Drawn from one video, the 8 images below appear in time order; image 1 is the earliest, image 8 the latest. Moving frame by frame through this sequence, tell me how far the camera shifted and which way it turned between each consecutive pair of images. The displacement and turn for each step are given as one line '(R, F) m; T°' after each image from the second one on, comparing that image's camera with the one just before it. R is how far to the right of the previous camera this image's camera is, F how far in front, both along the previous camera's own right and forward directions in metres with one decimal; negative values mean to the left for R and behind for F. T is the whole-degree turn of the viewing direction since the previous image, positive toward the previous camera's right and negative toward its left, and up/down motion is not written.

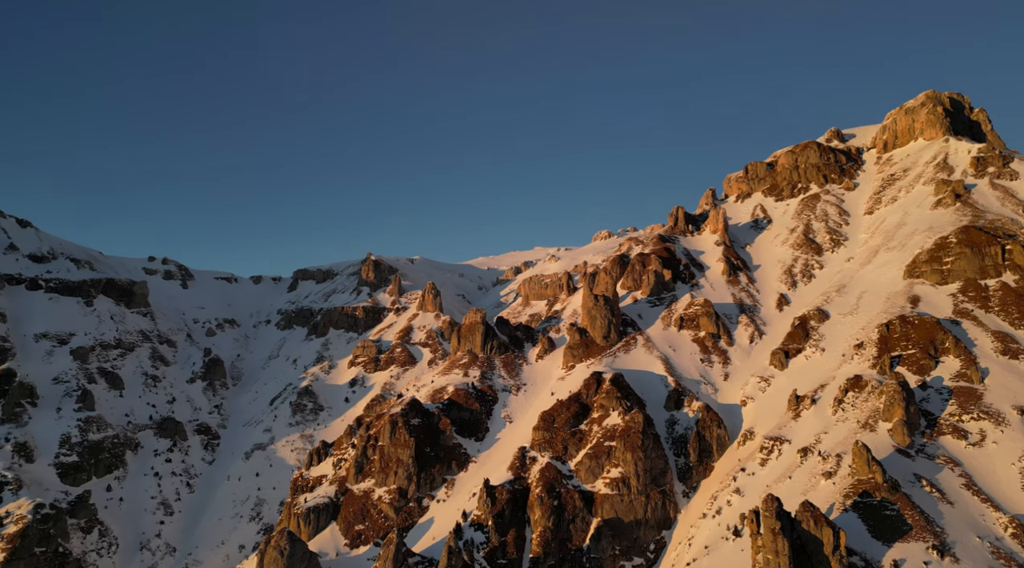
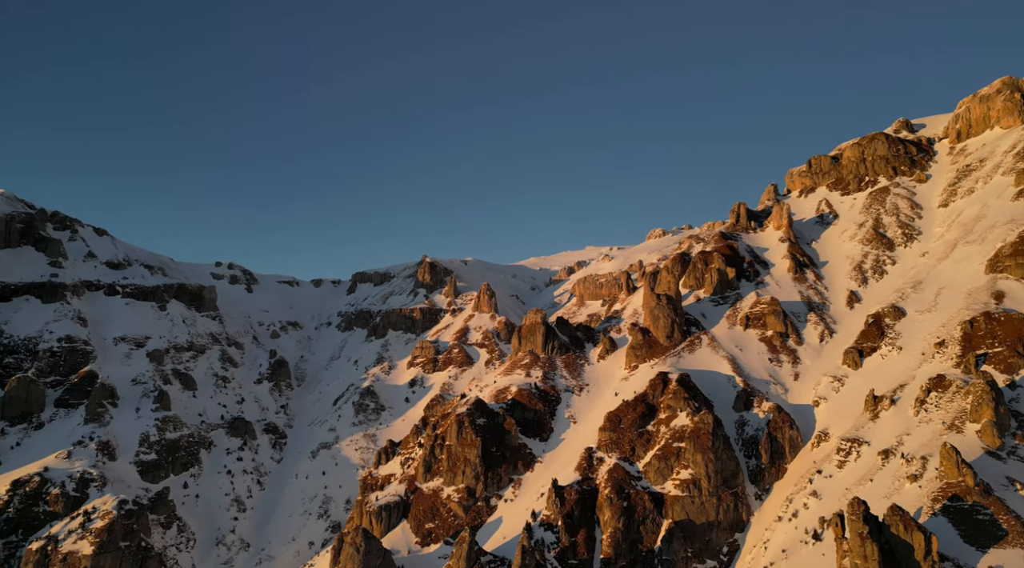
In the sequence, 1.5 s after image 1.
(-0.6, +0.2) m; -3°
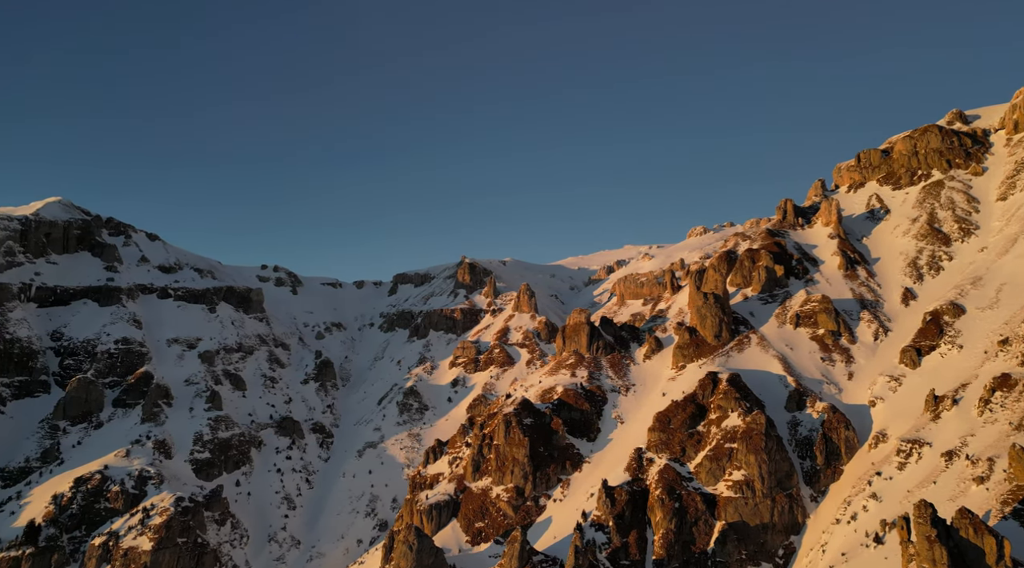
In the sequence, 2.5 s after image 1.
(-0.4, +0.4) m; -2°
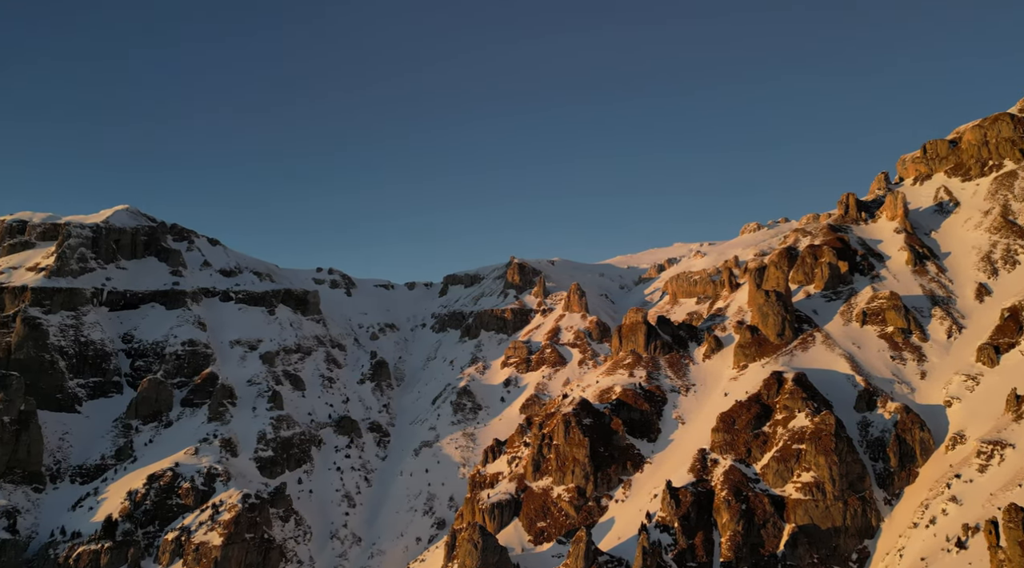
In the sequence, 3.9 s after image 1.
(-0.5, +0.5) m; -3°
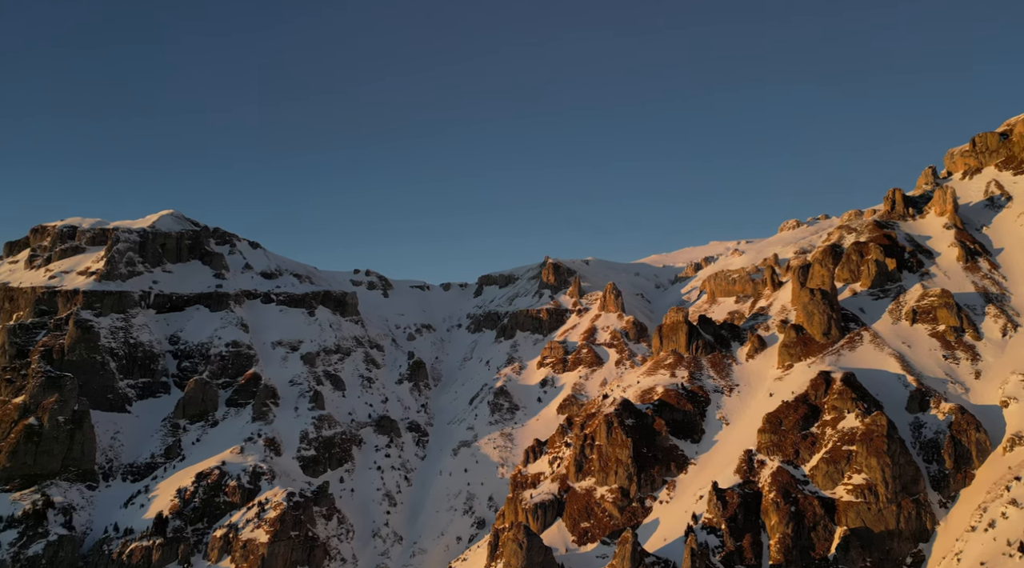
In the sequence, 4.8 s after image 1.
(-0.3, +0.4) m; -2°
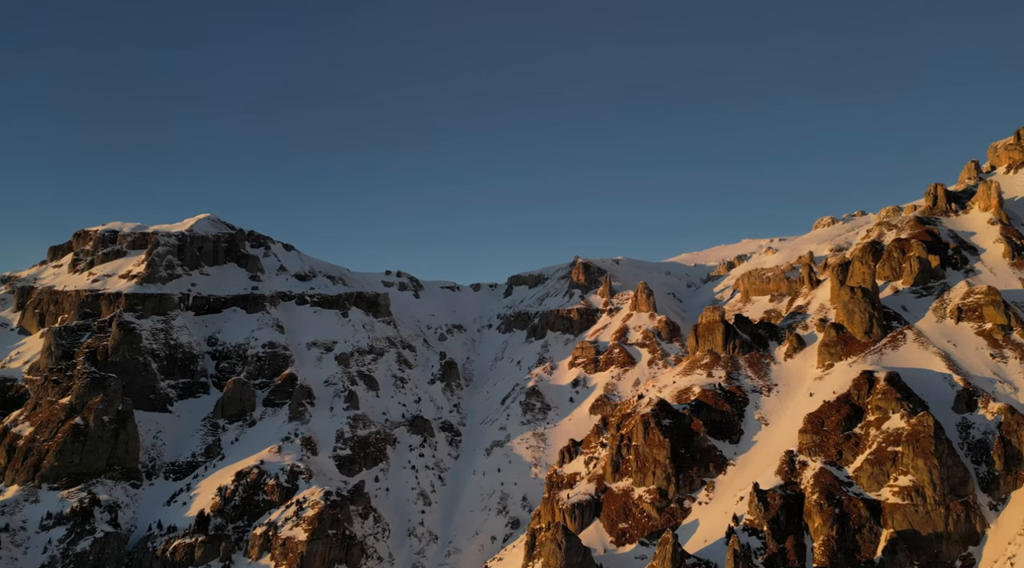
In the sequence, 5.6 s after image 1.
(-0.3, +0.4) m; -2°
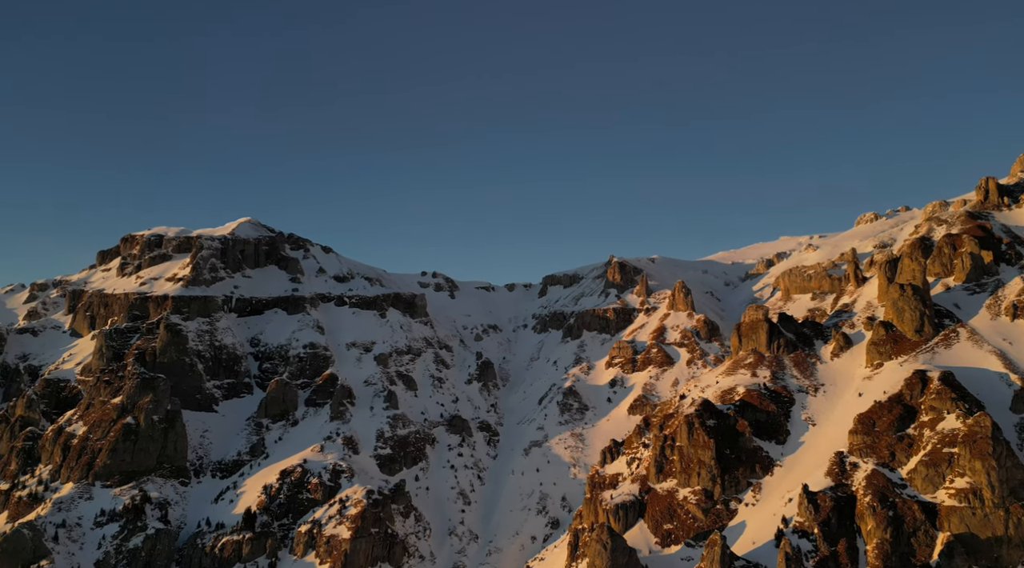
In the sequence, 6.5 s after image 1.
(-0.3, +0.6) m; -2°
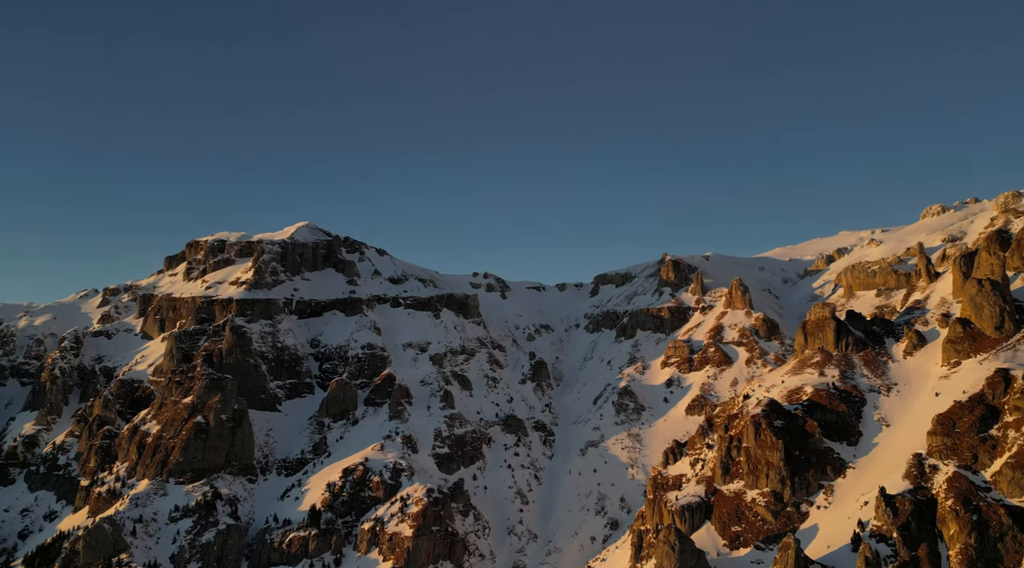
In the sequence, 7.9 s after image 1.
(-0.3, +1.3) m; -3°
